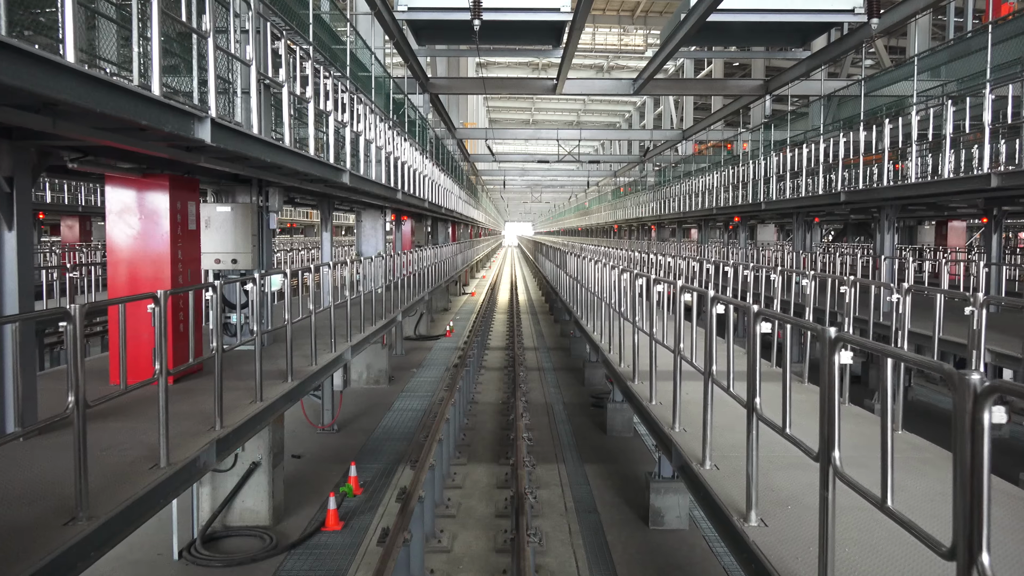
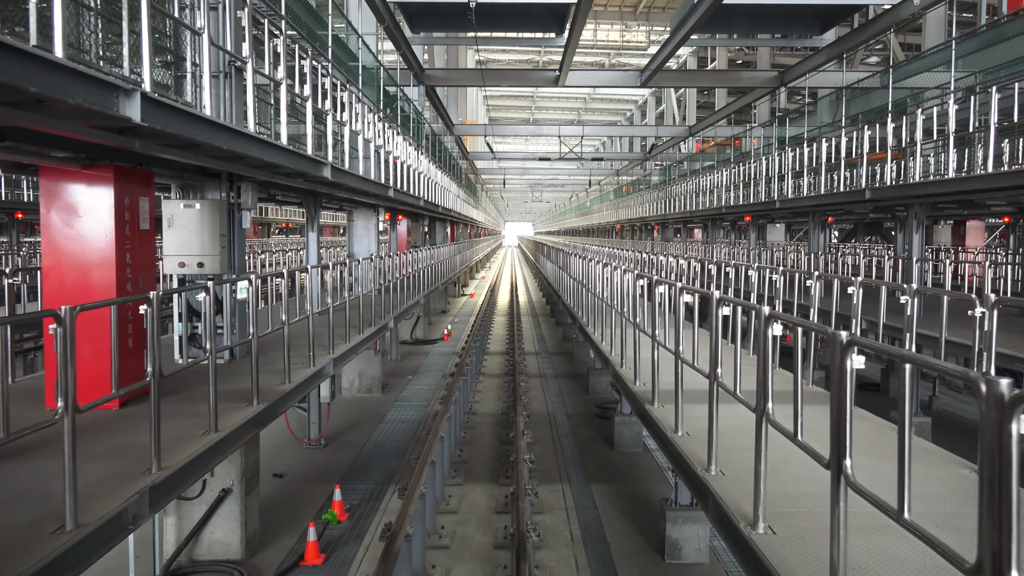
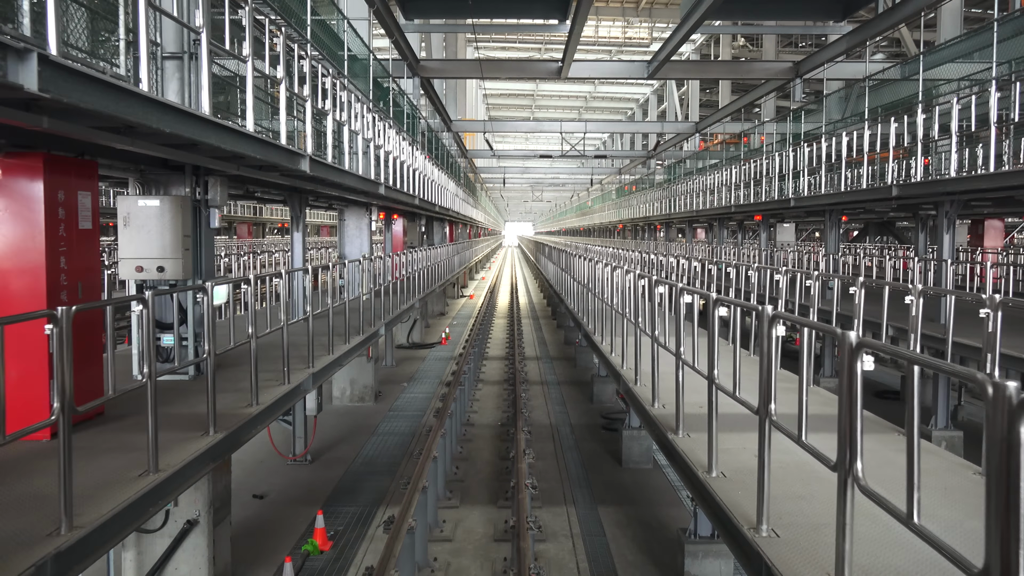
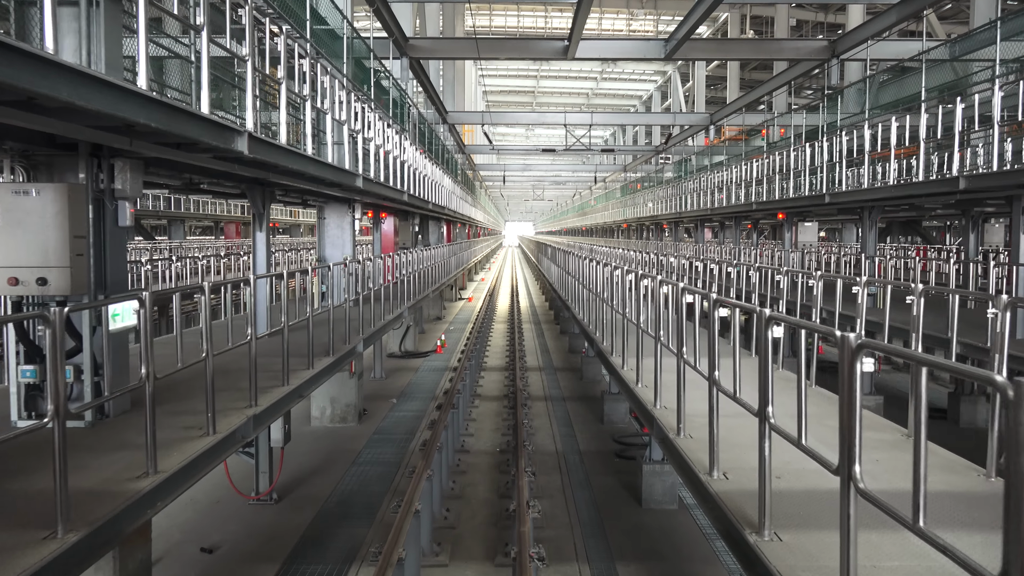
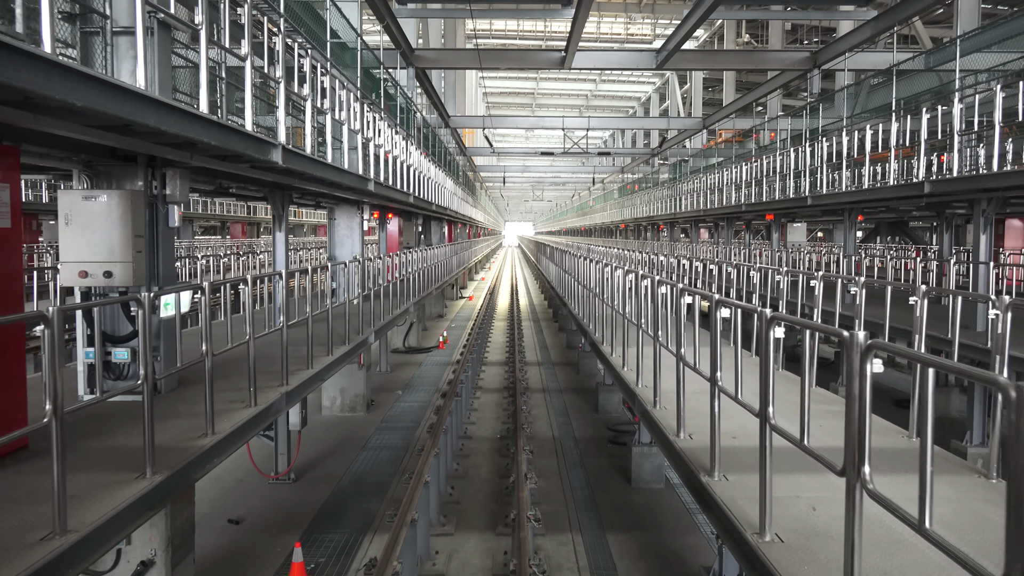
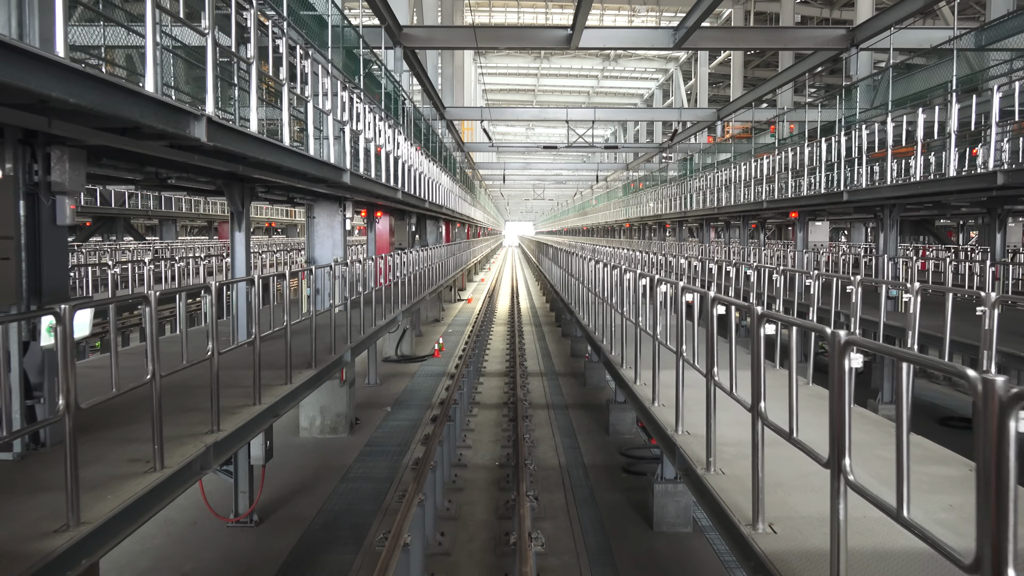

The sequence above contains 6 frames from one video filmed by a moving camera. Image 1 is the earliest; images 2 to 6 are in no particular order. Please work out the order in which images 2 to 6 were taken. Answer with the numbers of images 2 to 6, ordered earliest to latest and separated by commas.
2, 3, 5, 4, 6
